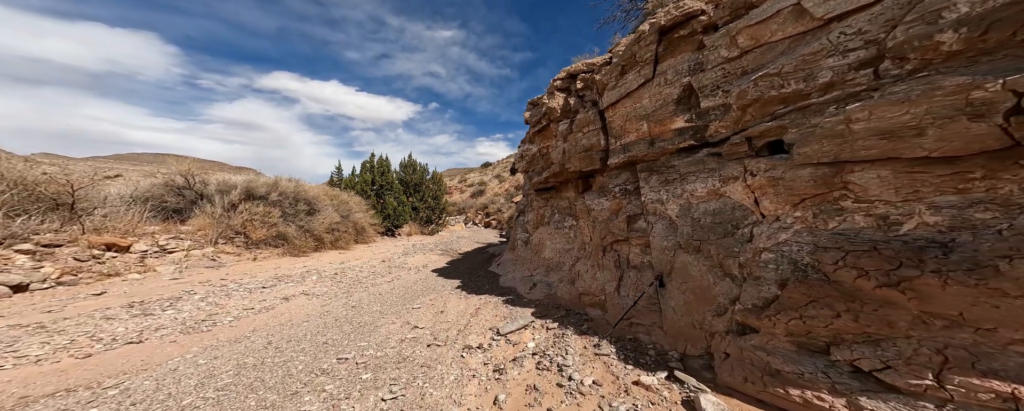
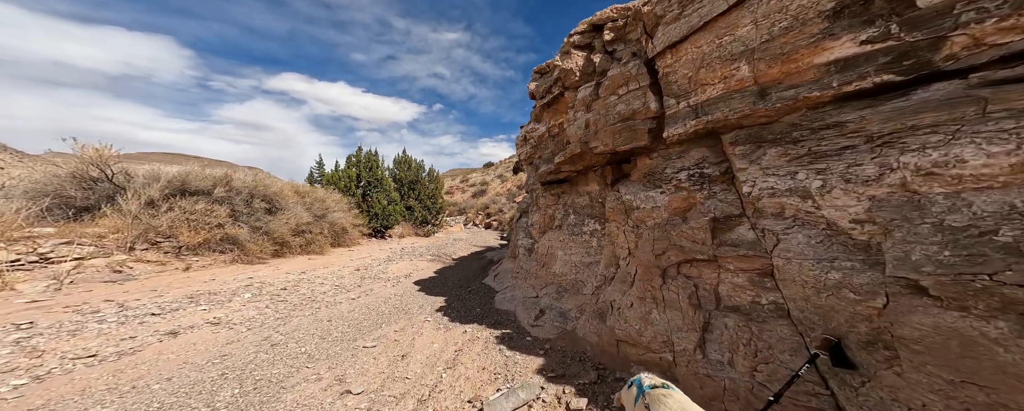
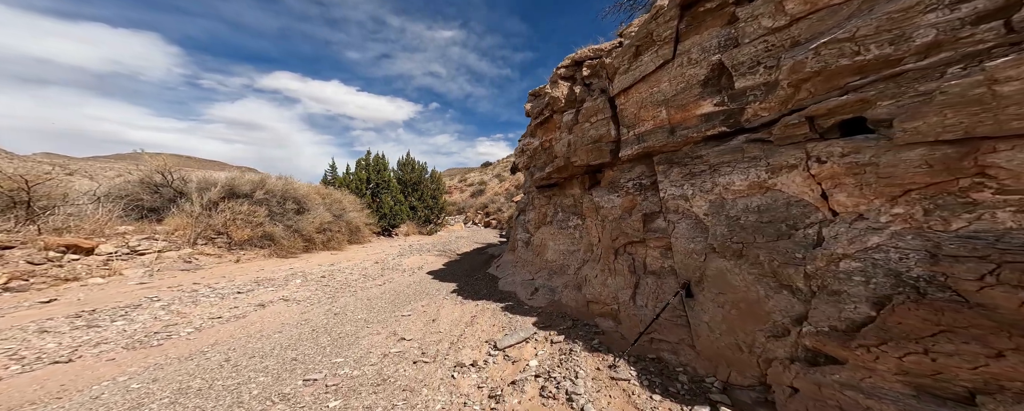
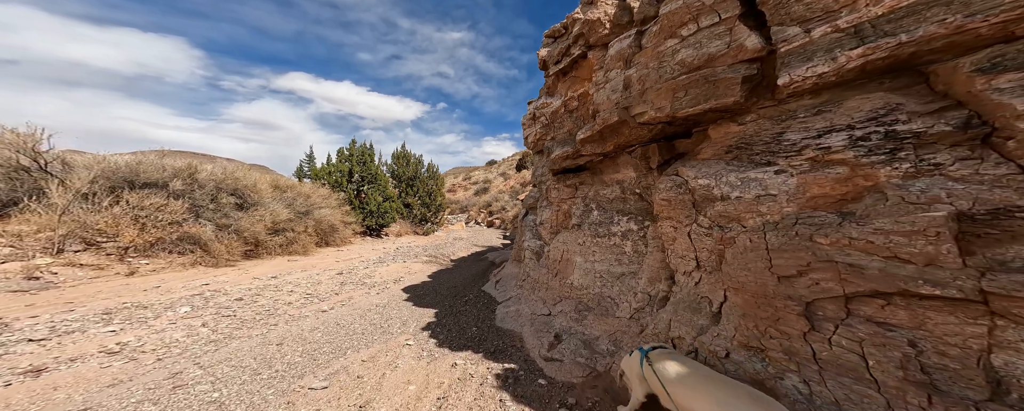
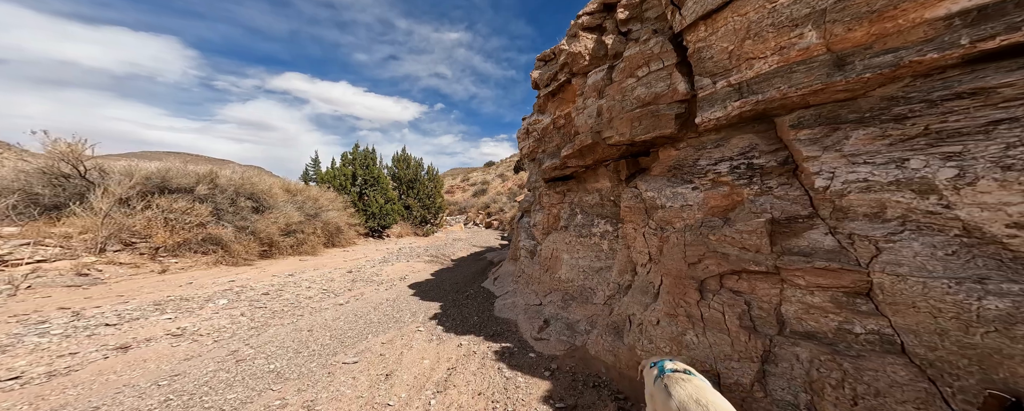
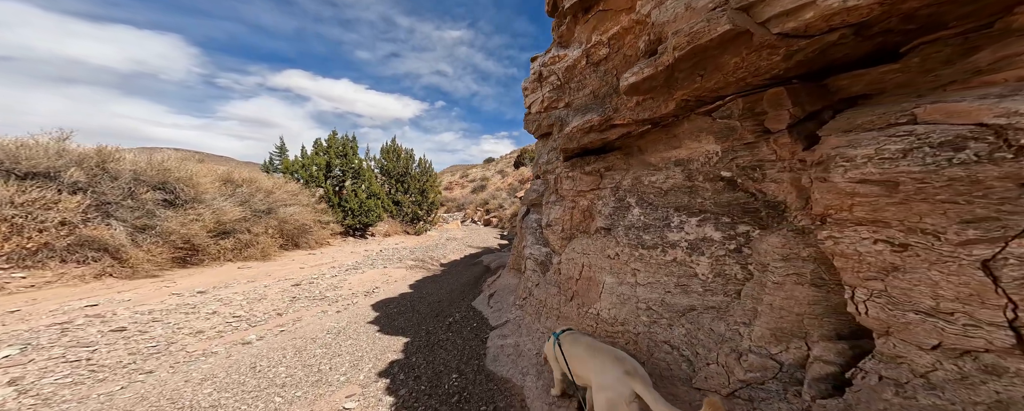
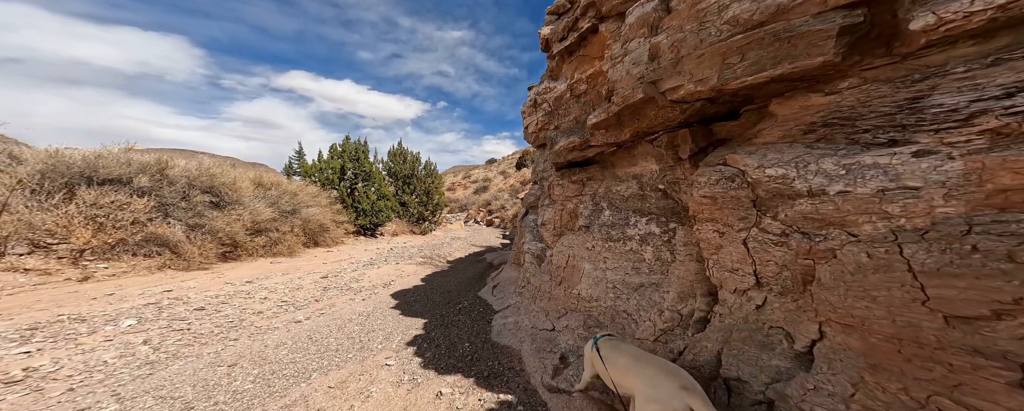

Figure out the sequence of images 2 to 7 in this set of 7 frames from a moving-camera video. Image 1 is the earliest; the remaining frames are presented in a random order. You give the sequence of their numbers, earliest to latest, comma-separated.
3, 2, 5, 4, 7, 6
